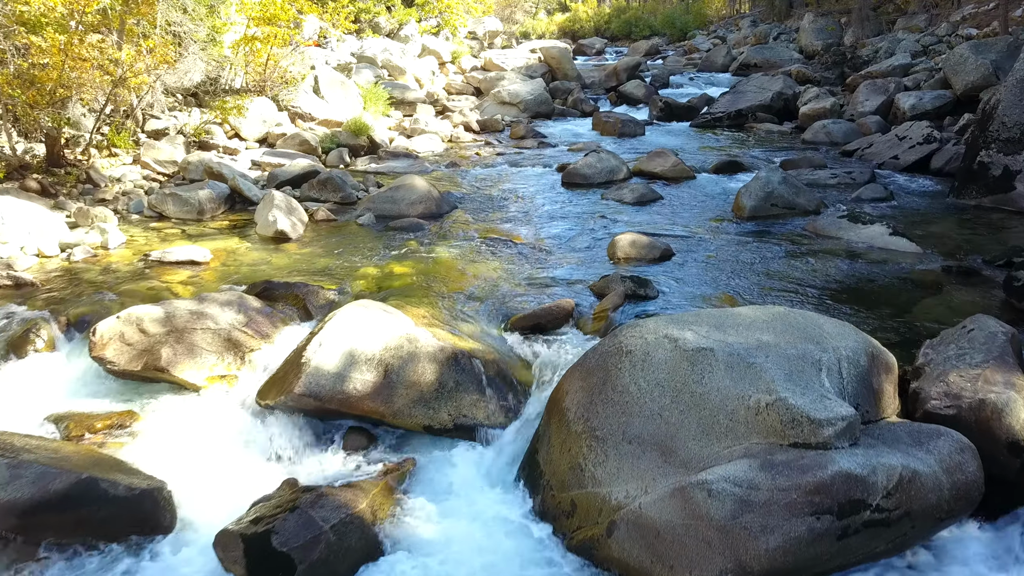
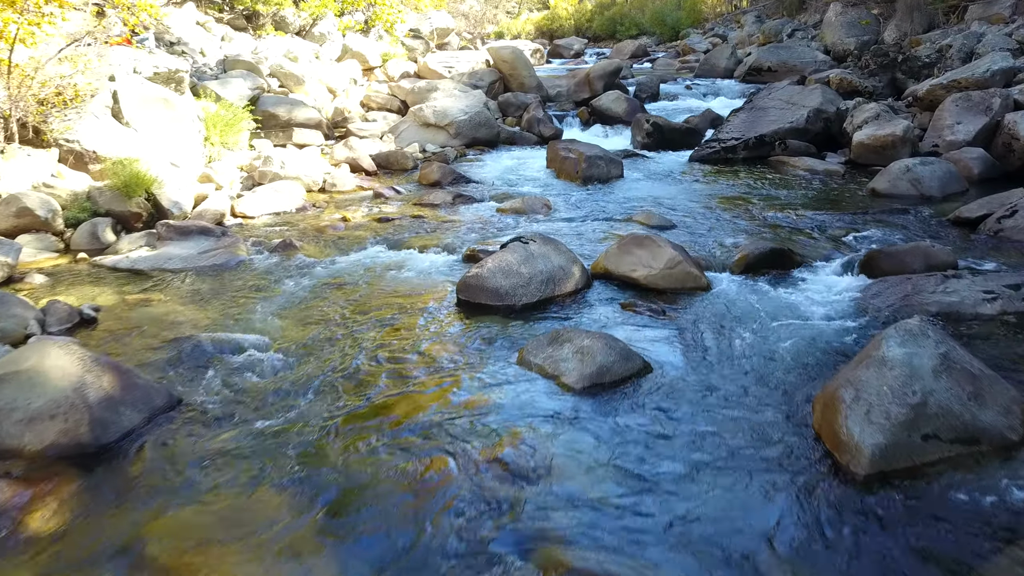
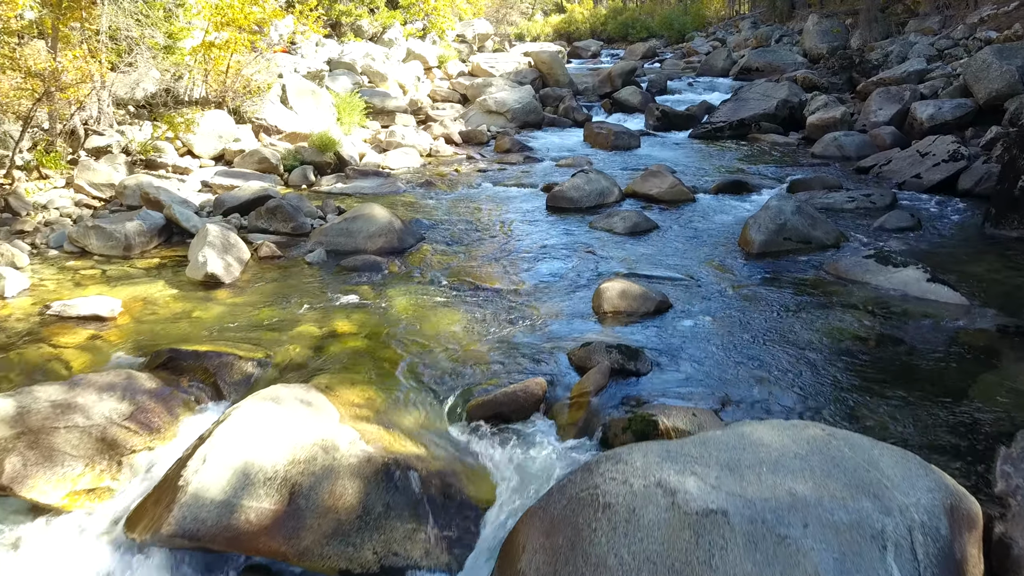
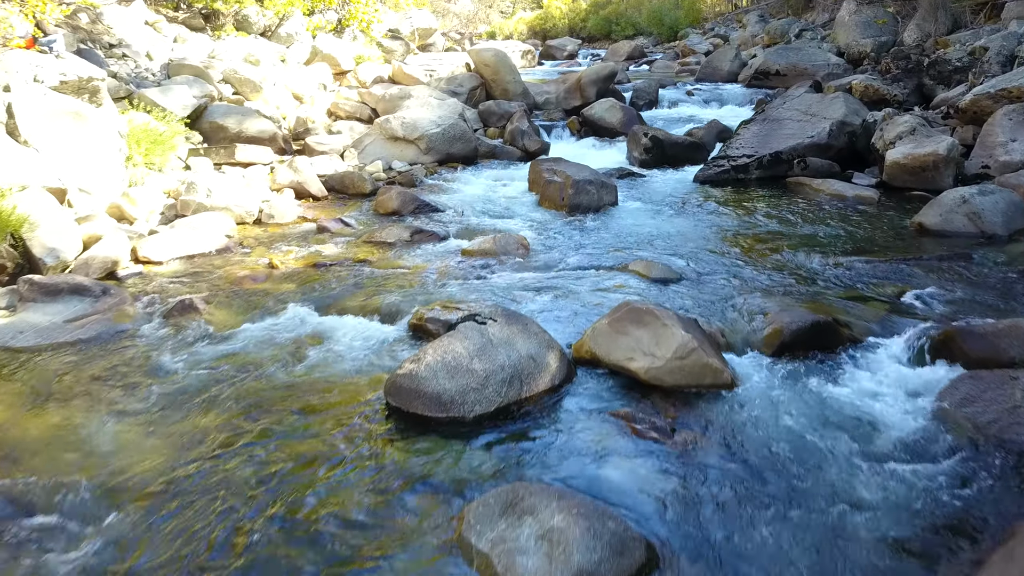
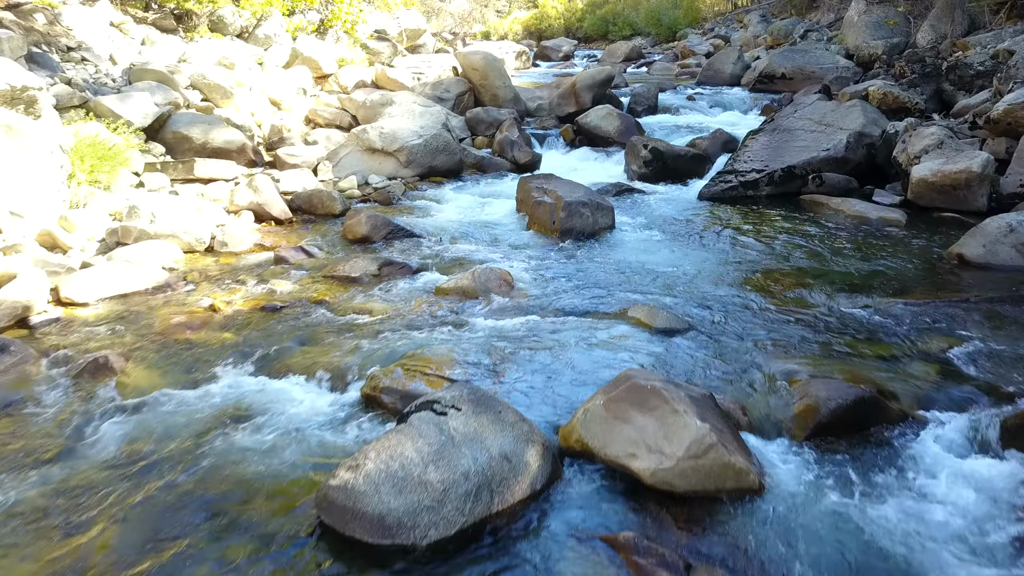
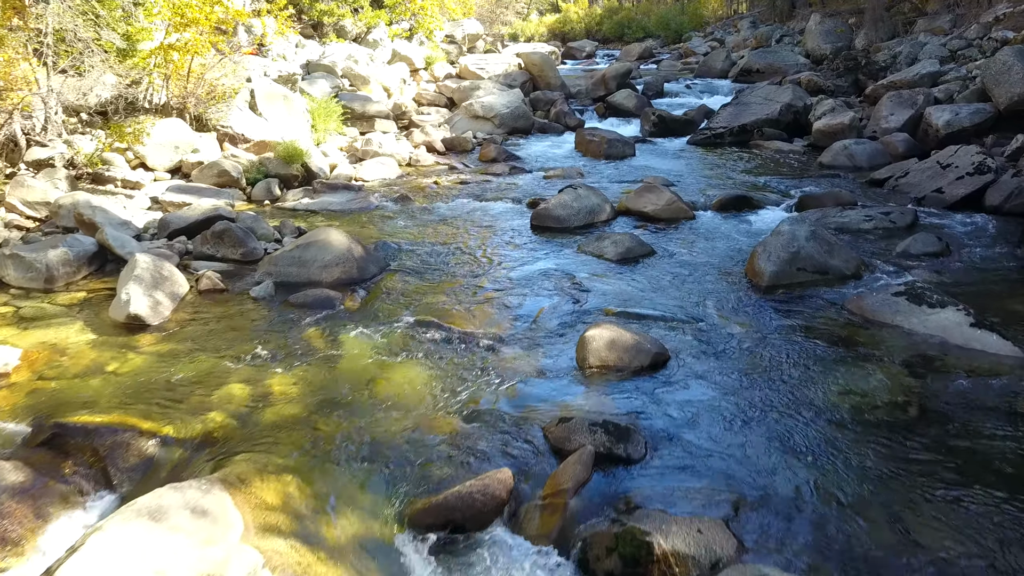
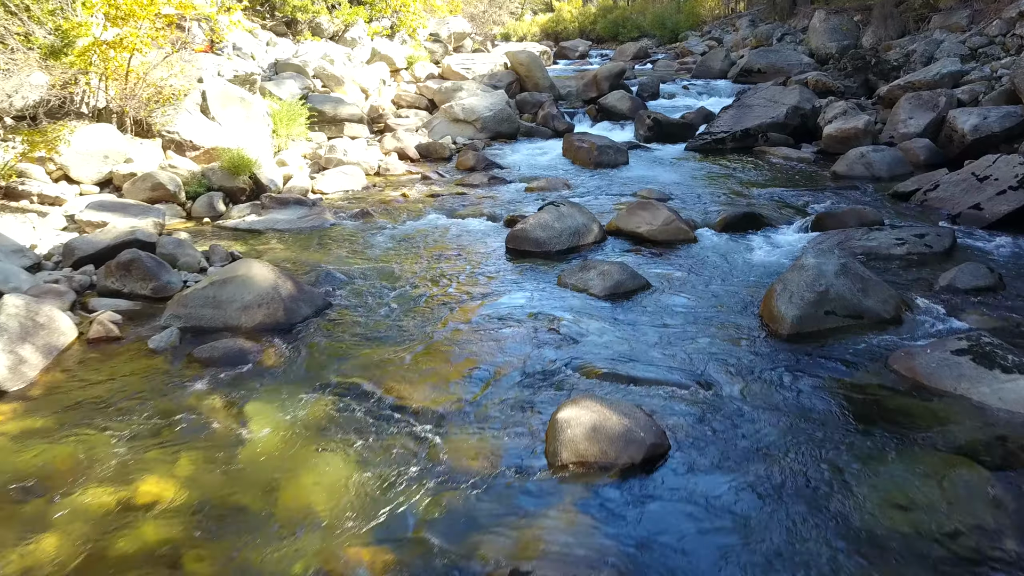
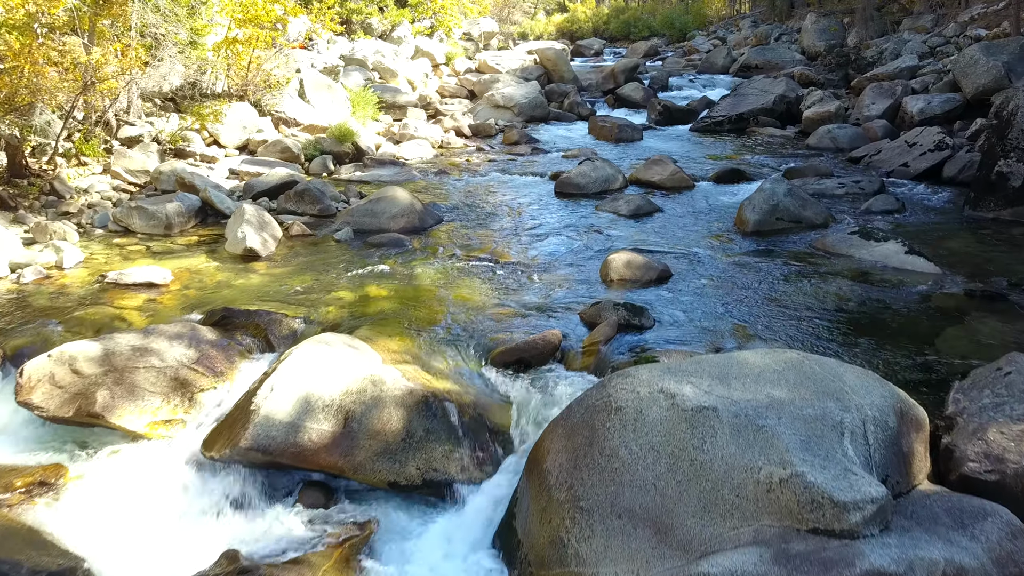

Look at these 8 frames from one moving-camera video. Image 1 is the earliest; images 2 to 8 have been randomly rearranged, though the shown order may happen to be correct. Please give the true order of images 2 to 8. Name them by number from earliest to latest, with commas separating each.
8, 3, 6, 7, 2, 4, 5
